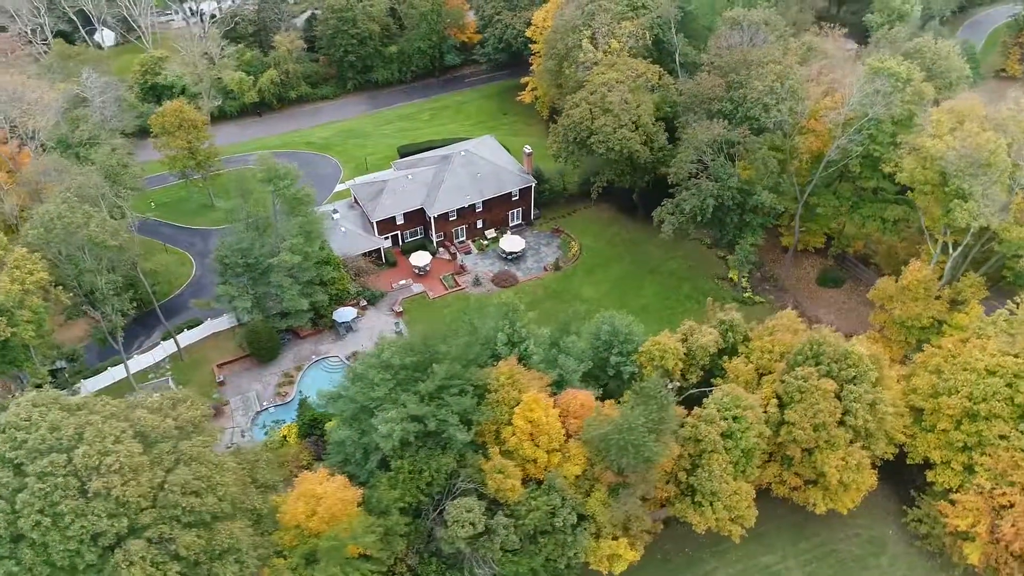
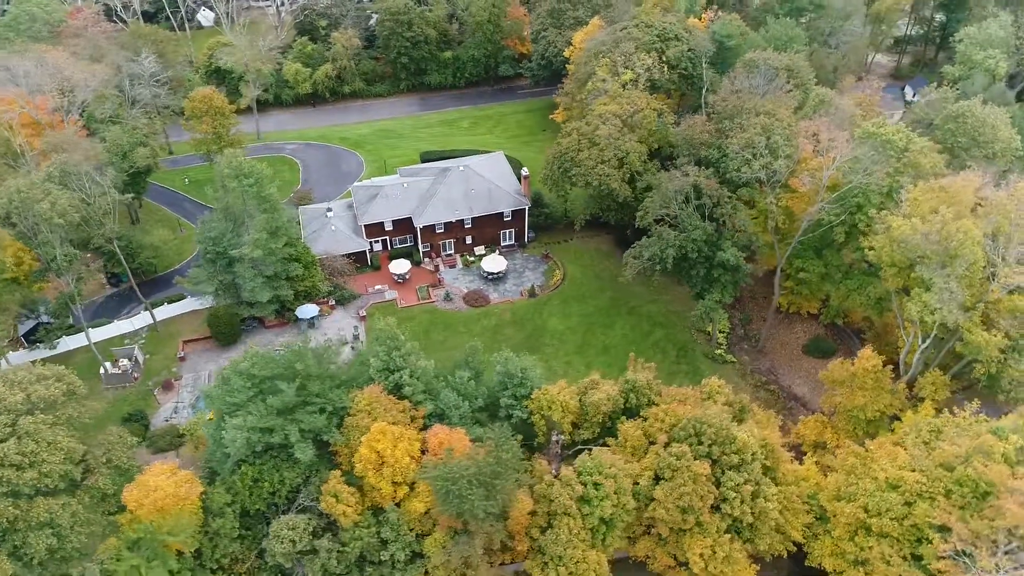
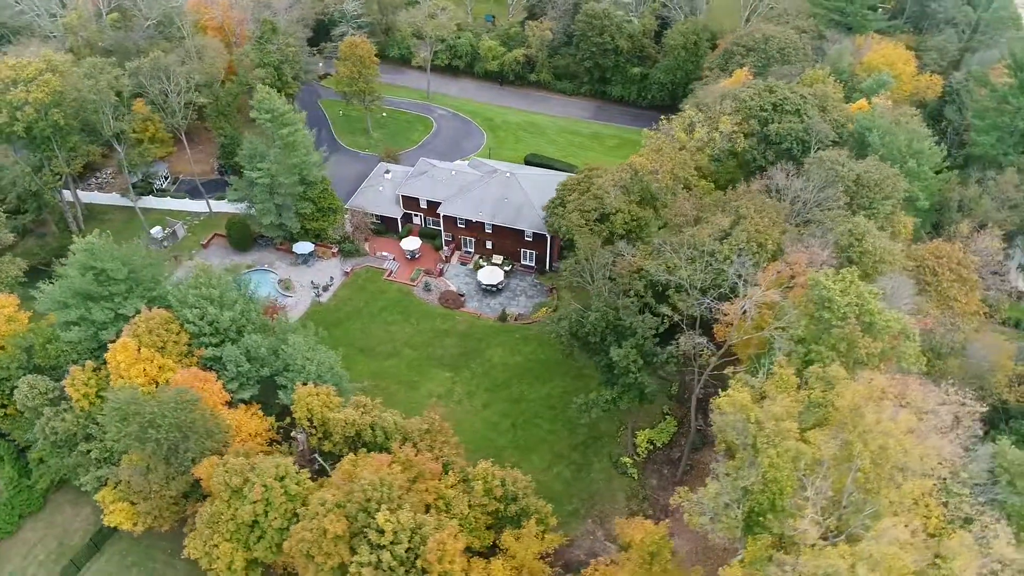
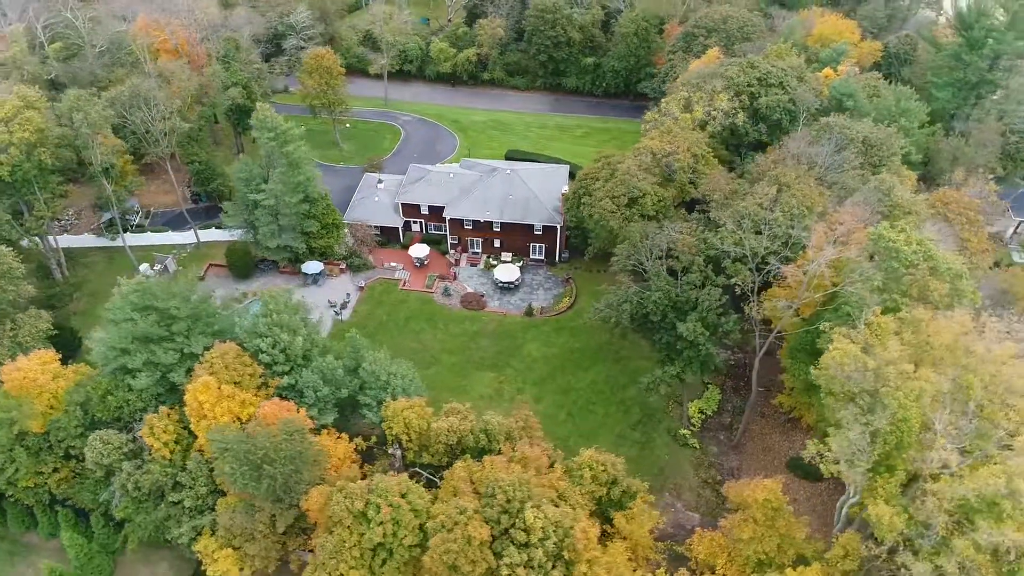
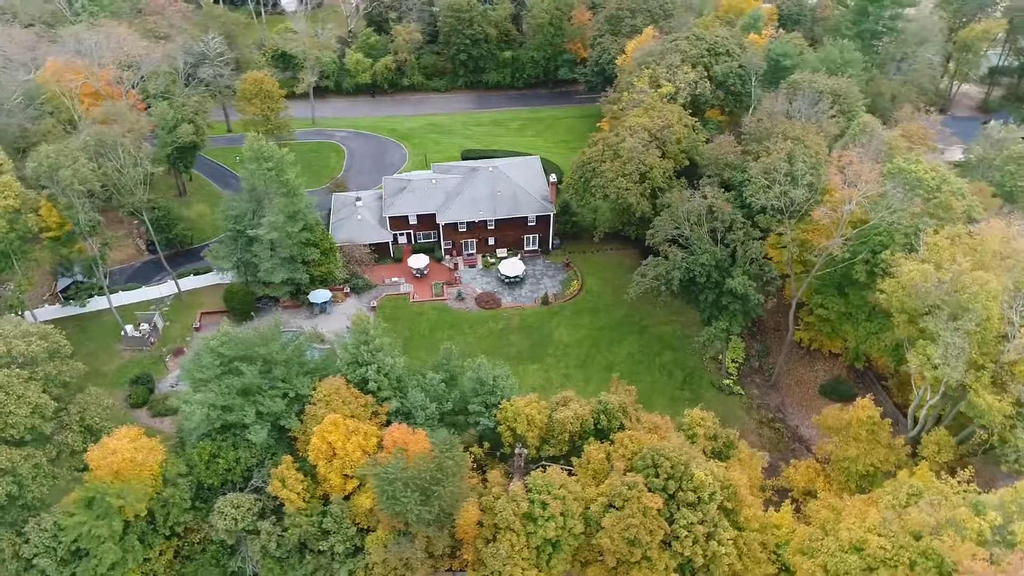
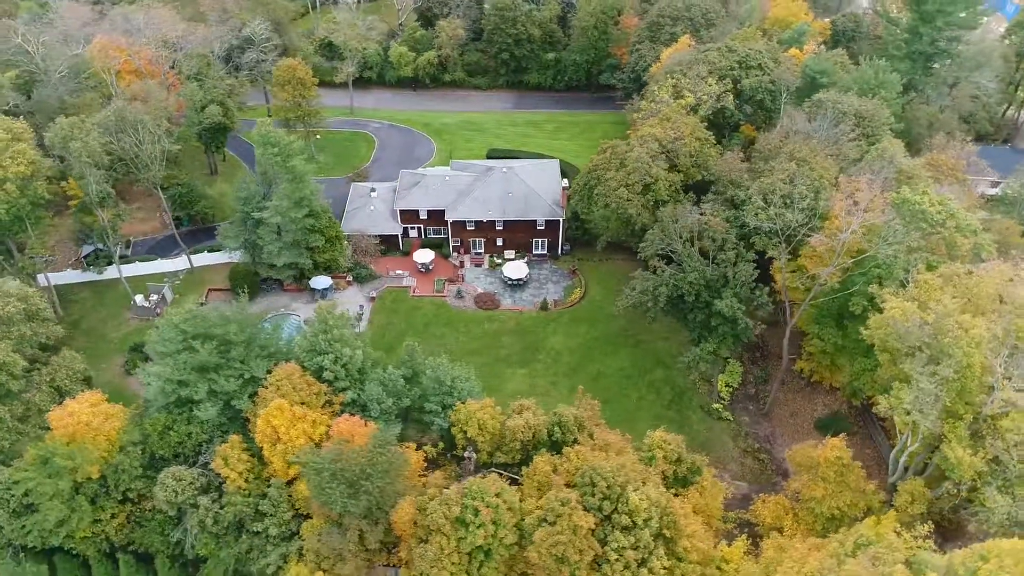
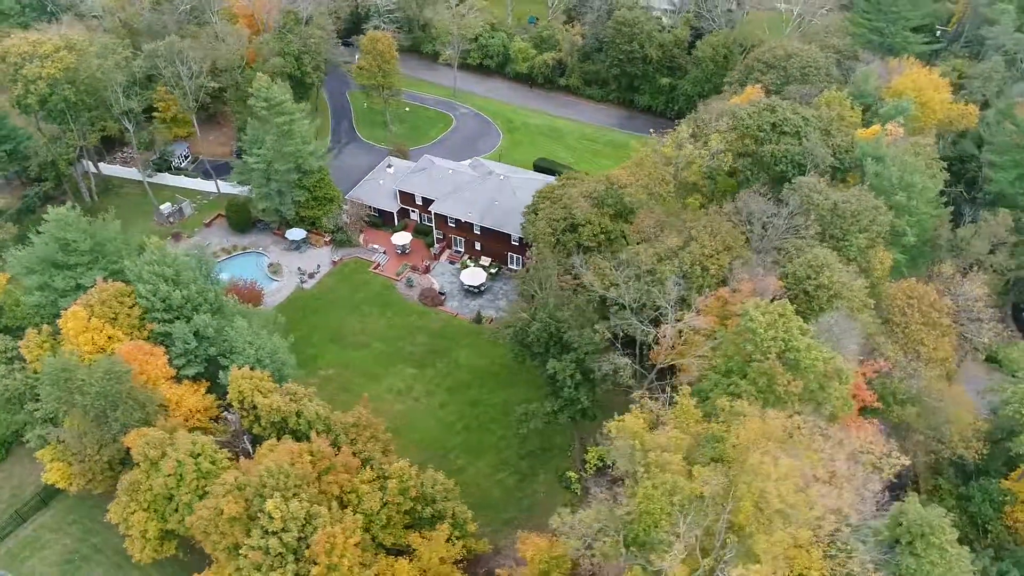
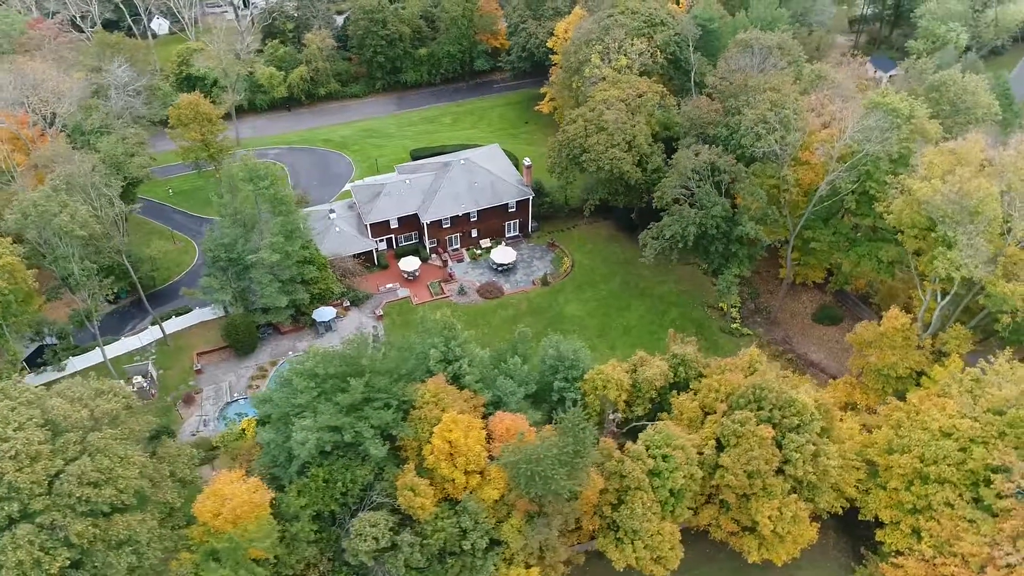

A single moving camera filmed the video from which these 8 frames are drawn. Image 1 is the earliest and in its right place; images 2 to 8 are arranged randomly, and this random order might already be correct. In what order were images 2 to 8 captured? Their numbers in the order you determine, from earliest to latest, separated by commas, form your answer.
8, 2, 5, 6, 4, 3, 7
